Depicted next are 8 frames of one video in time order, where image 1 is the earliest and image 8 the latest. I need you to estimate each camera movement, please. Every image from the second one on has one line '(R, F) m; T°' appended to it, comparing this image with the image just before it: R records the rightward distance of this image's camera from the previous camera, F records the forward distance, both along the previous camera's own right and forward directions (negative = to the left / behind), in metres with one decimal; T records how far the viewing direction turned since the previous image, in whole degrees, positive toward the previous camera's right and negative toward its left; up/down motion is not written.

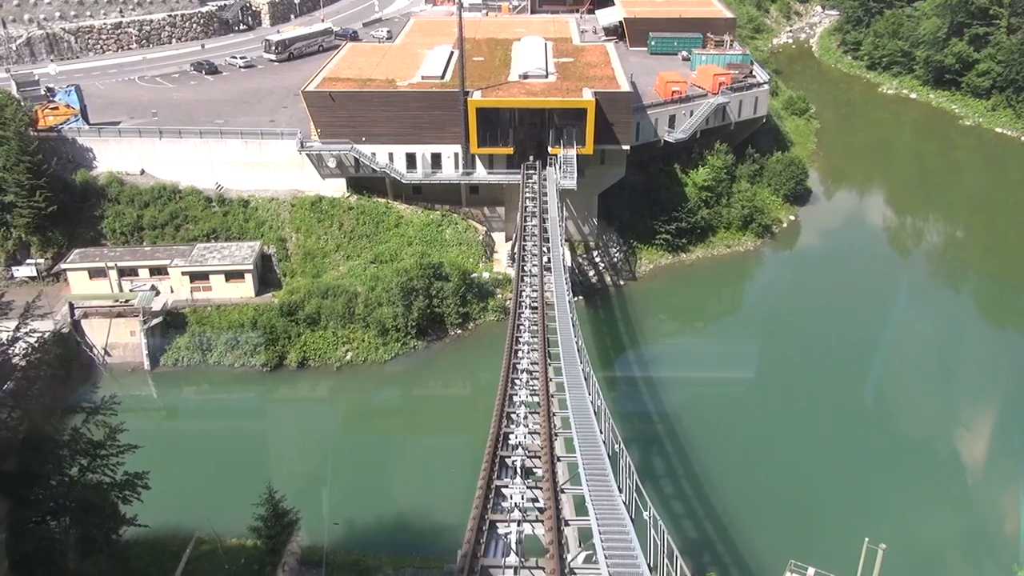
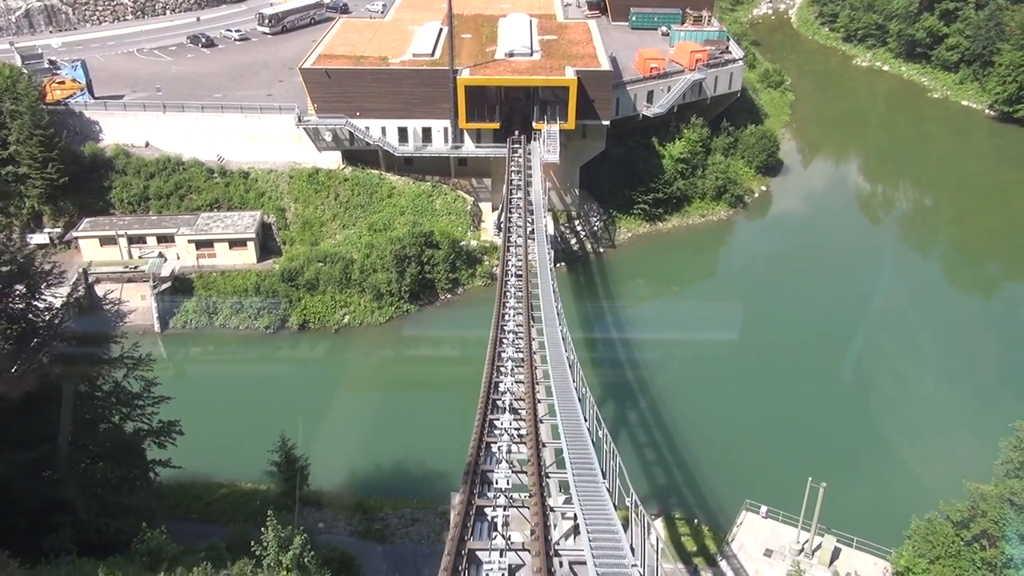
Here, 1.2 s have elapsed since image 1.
(0.0, -1.3) m; +1°
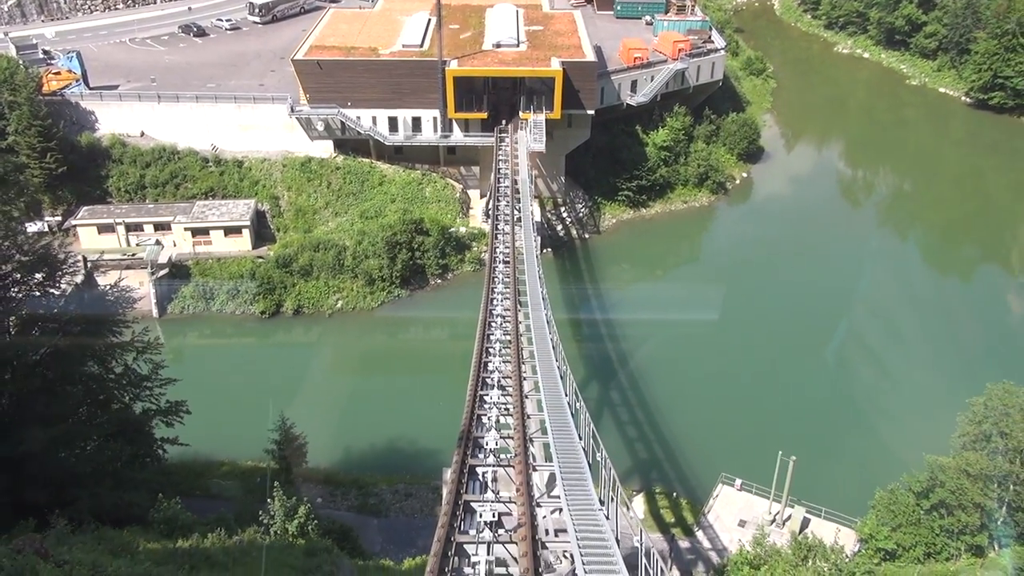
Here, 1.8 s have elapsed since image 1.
(0.0, -0.6) m; +1°
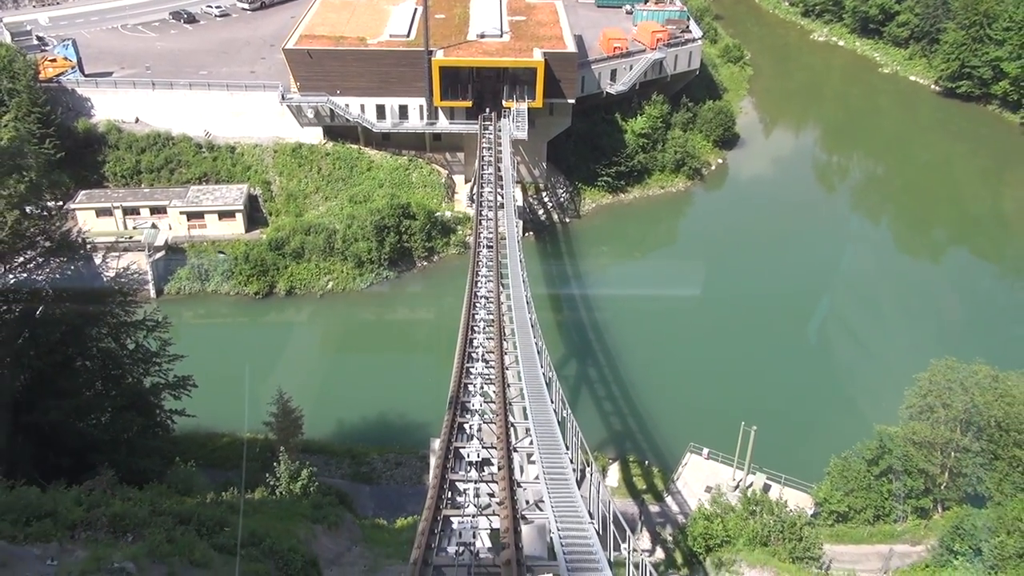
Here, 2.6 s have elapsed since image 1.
(0.0, -0.9) m; +1°
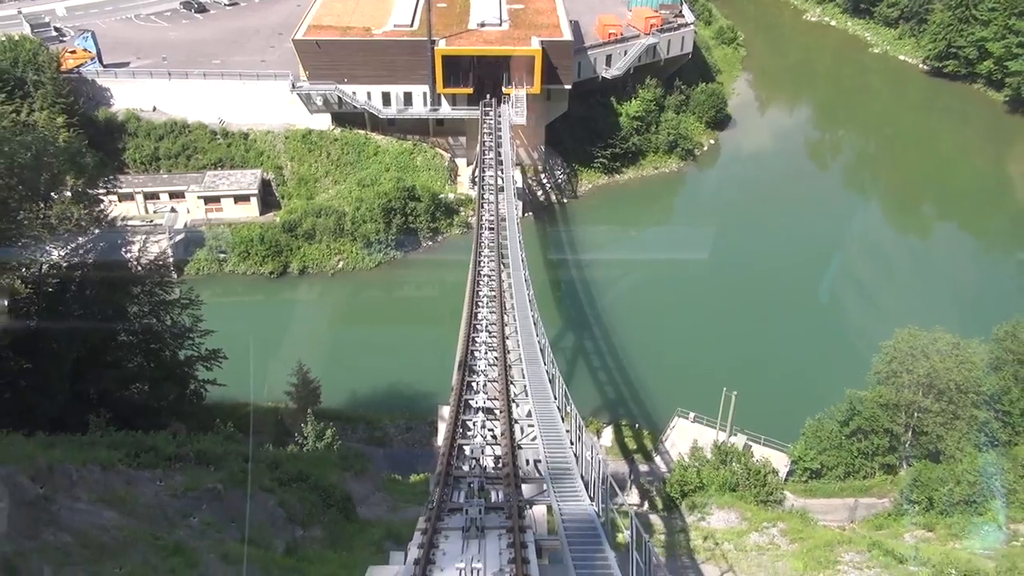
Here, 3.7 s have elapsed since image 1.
(0.0, -1.2) m; 0°
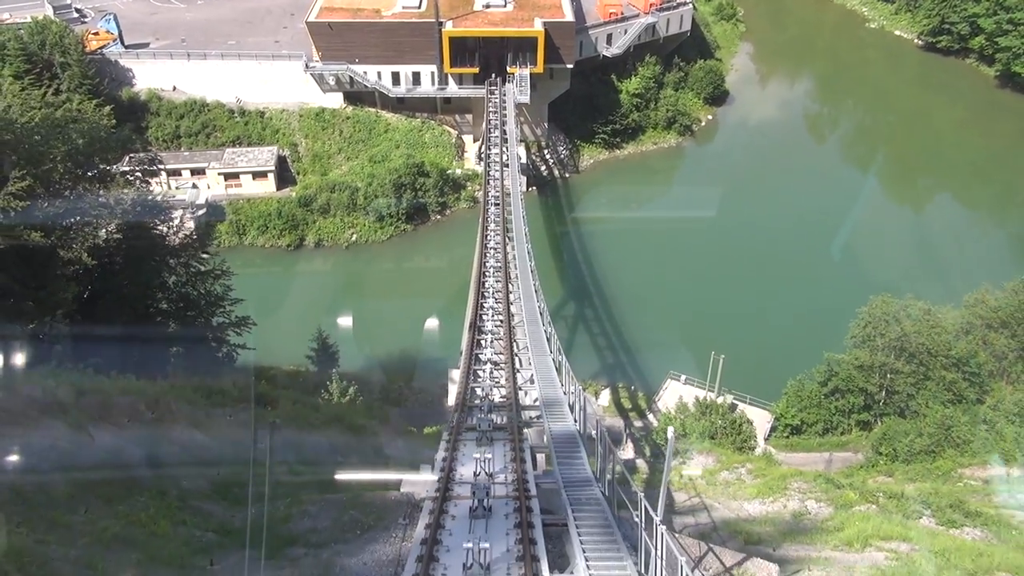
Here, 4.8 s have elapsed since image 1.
(0.0, -1.2) m; 0°
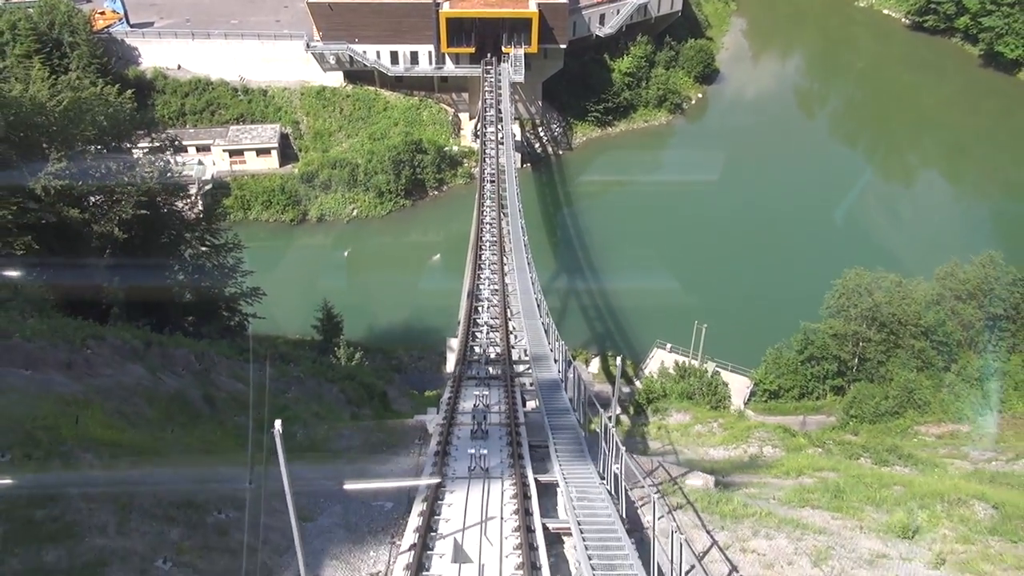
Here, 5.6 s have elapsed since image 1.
(0.0, -0.9) m; 0°
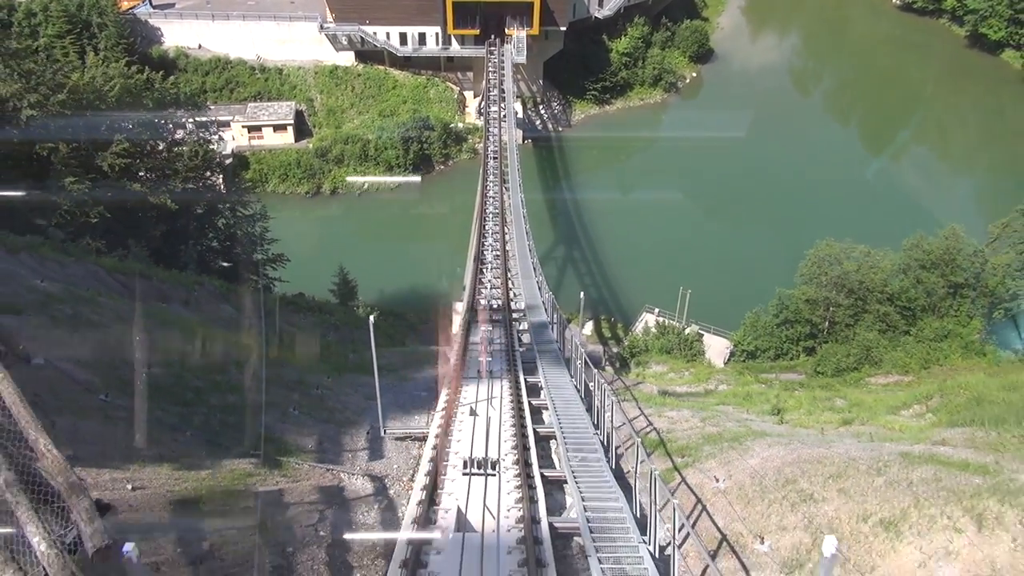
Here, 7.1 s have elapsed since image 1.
(0.0, -1.6) m; 0°
